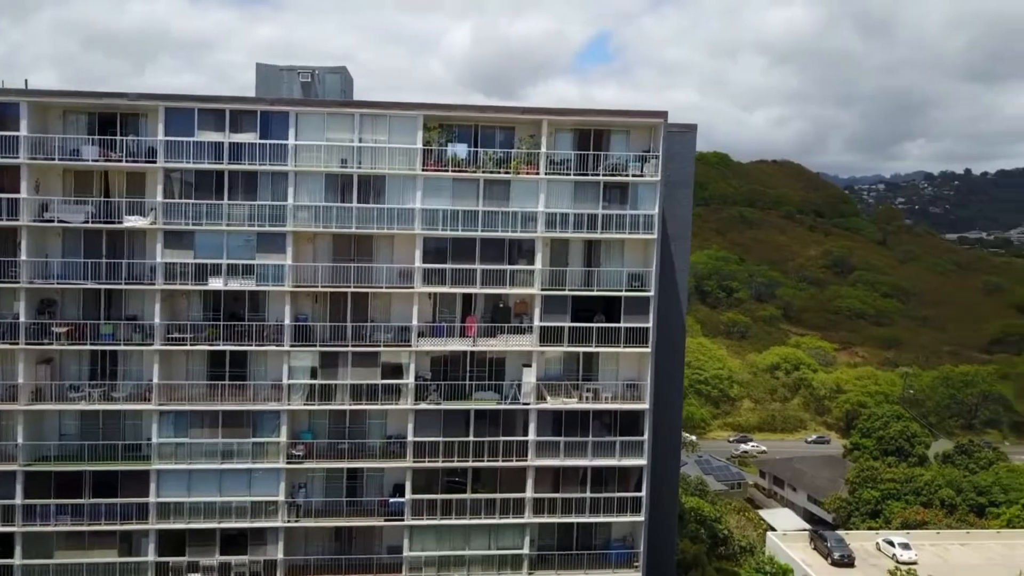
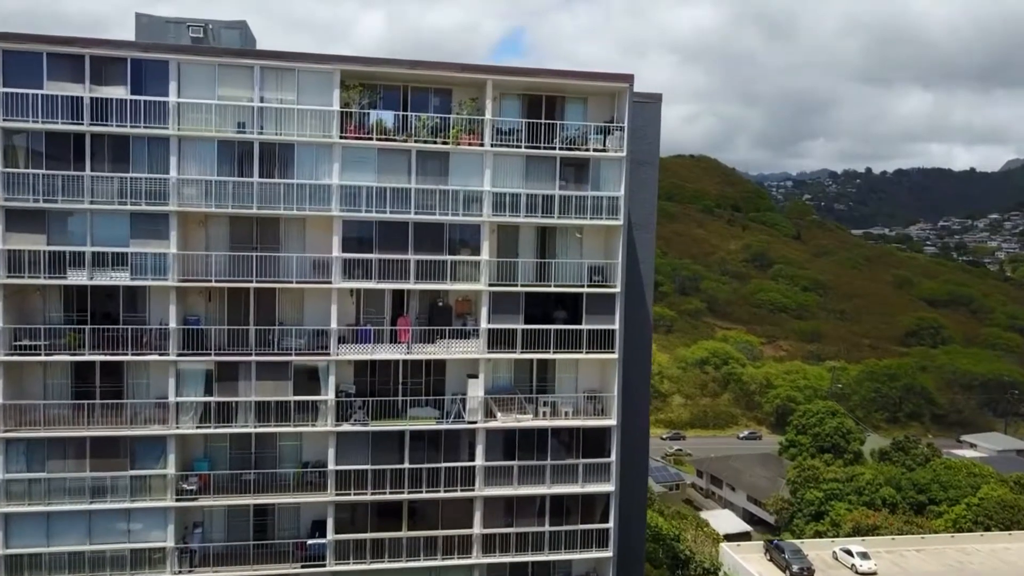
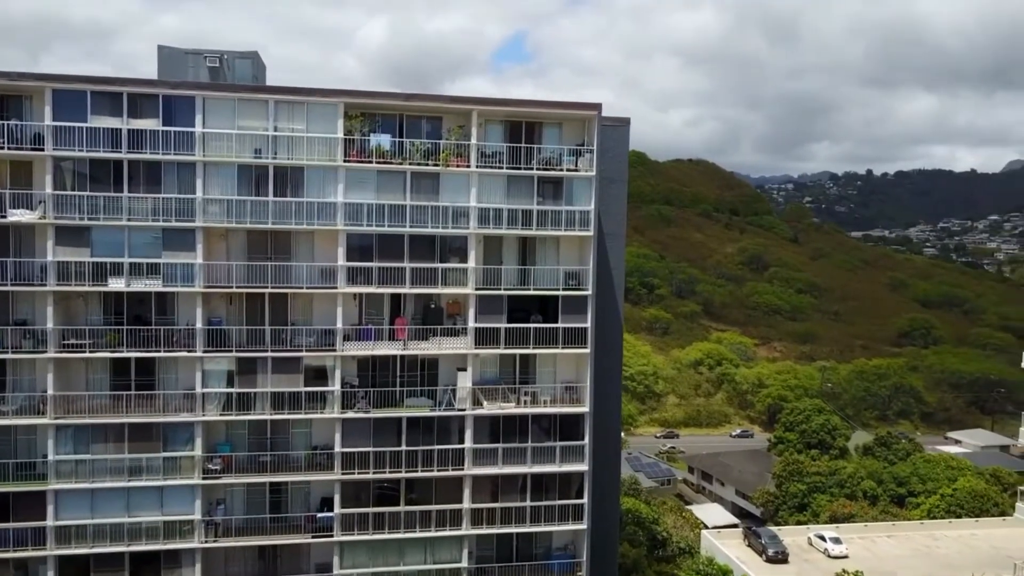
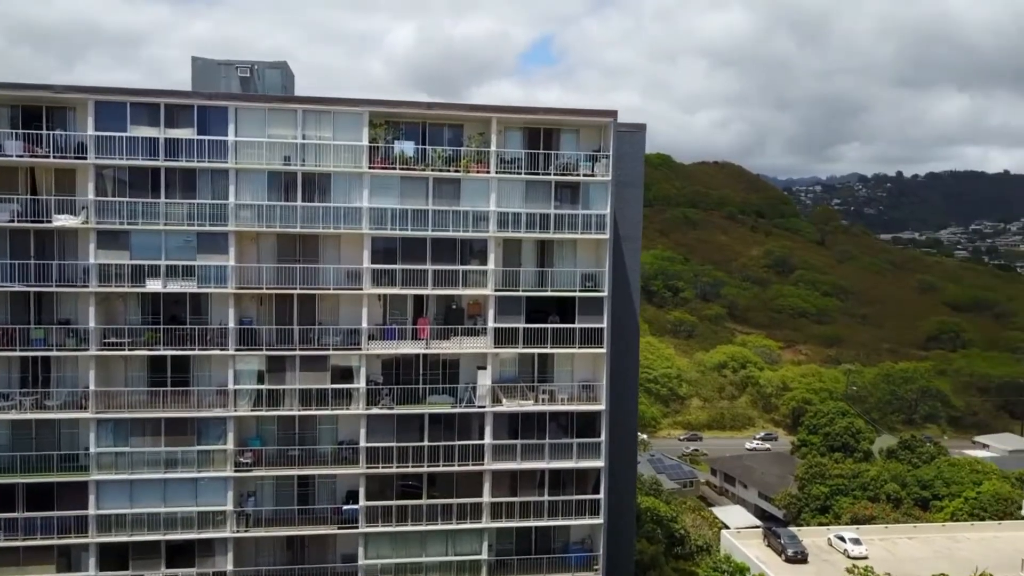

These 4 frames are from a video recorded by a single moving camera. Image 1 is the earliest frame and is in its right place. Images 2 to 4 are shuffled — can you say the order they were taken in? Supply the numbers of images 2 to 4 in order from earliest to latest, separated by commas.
4, 3, 2
